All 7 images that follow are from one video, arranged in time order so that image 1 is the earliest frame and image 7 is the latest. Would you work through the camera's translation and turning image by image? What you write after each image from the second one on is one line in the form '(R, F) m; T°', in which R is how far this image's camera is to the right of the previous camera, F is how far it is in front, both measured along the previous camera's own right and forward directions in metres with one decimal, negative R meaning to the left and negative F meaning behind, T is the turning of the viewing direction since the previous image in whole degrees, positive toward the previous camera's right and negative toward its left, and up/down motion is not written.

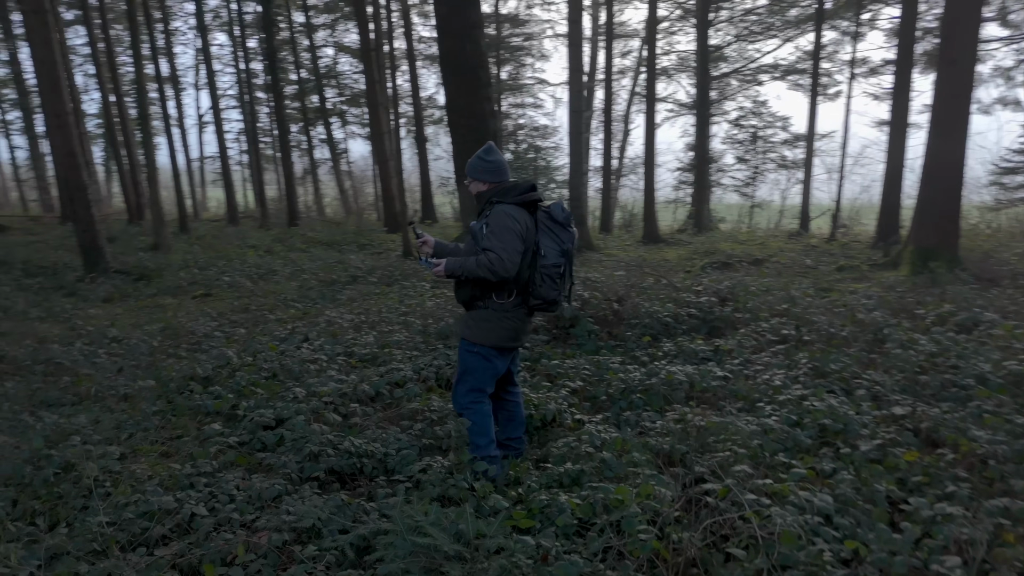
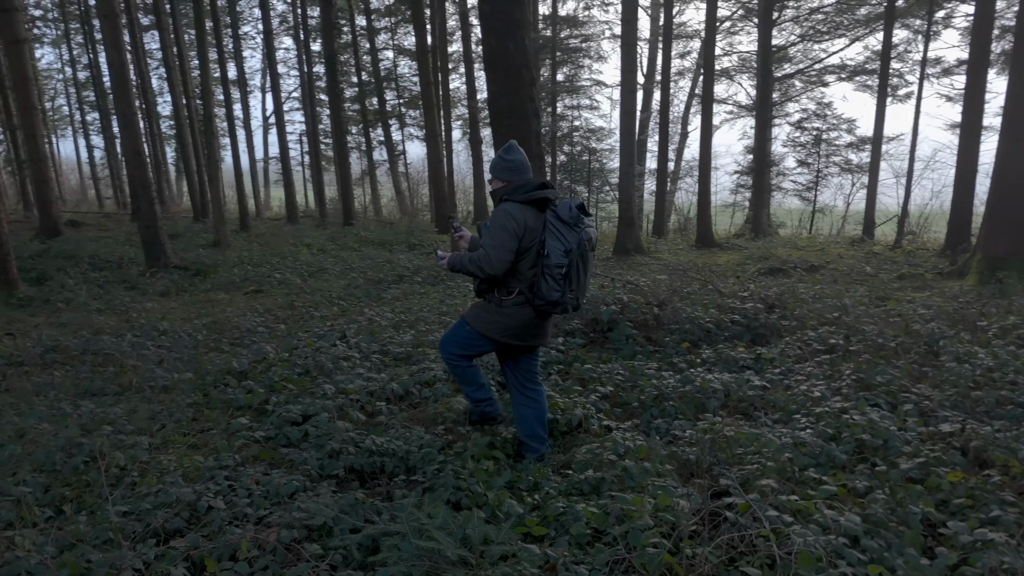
(+0.2, +0.1) m; -4°
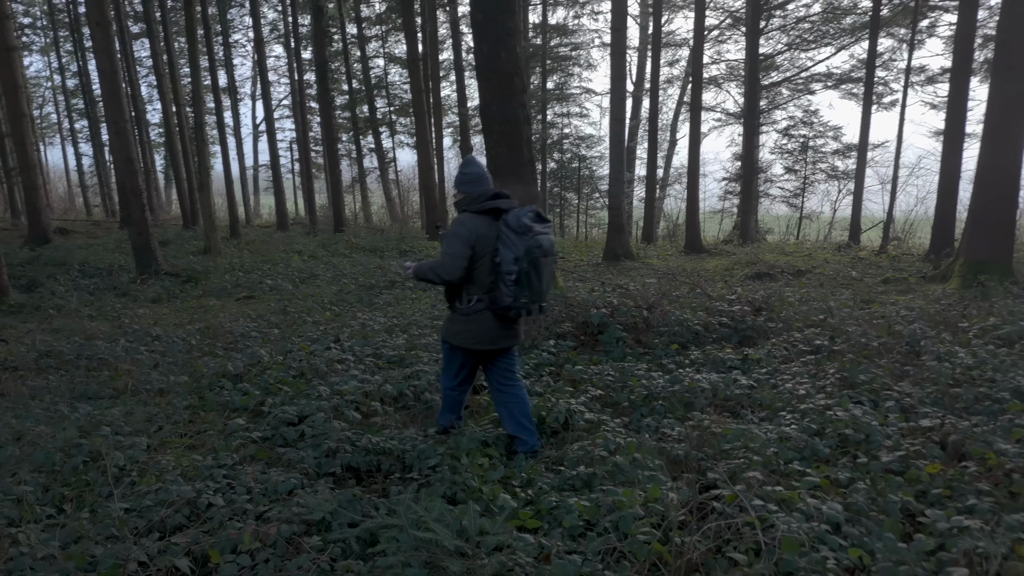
(0.0, -0.1) m; +1°
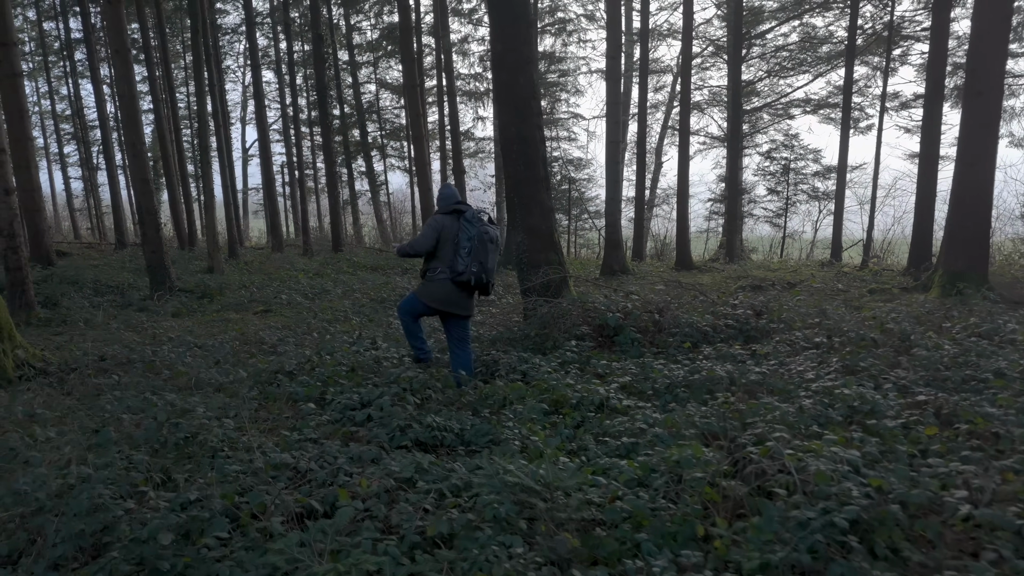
(-0.4, -0.5) m; +1°
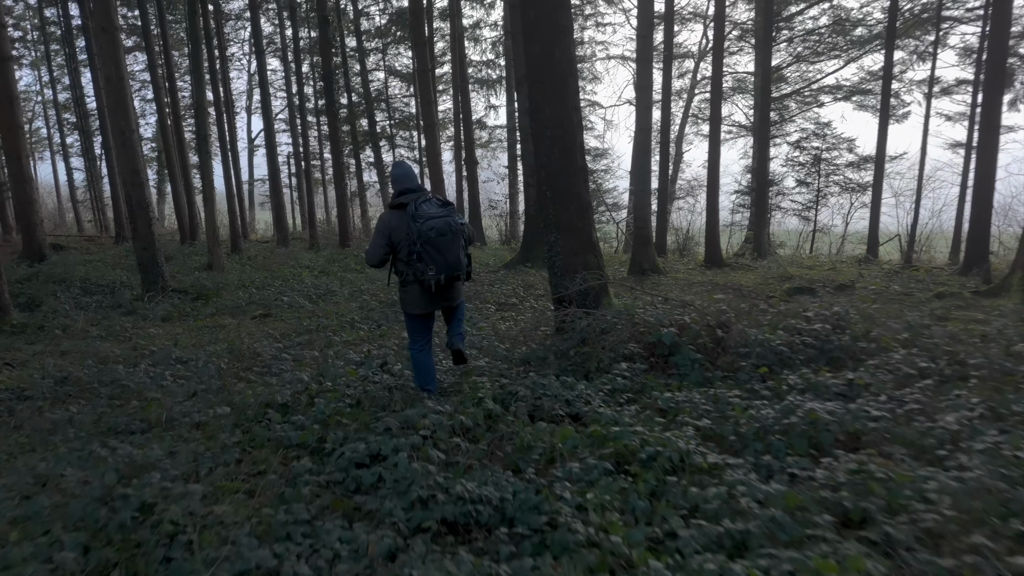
(-0.2, +1.1) m; -1°
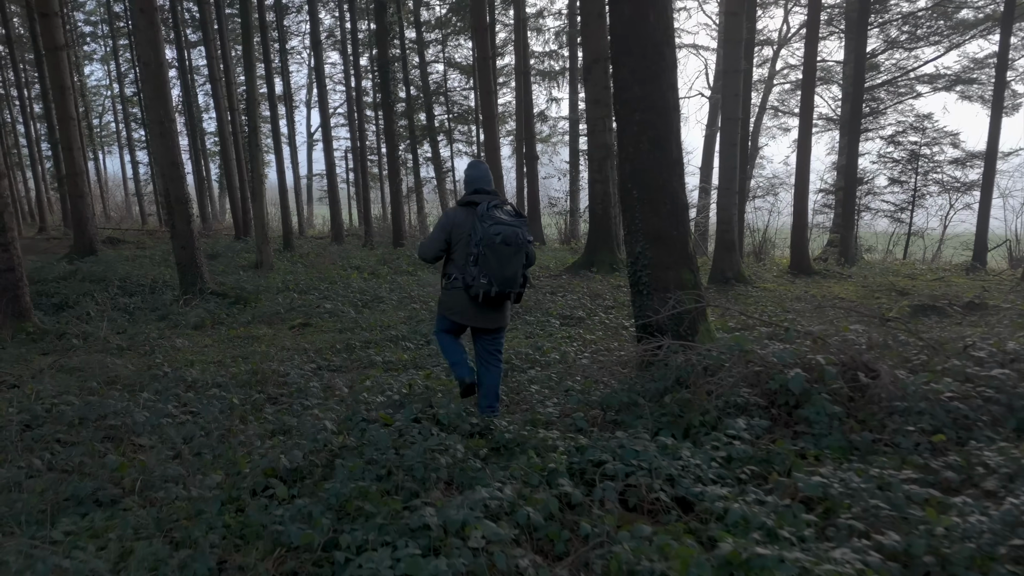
(-0.2, +1.3) m; -4°
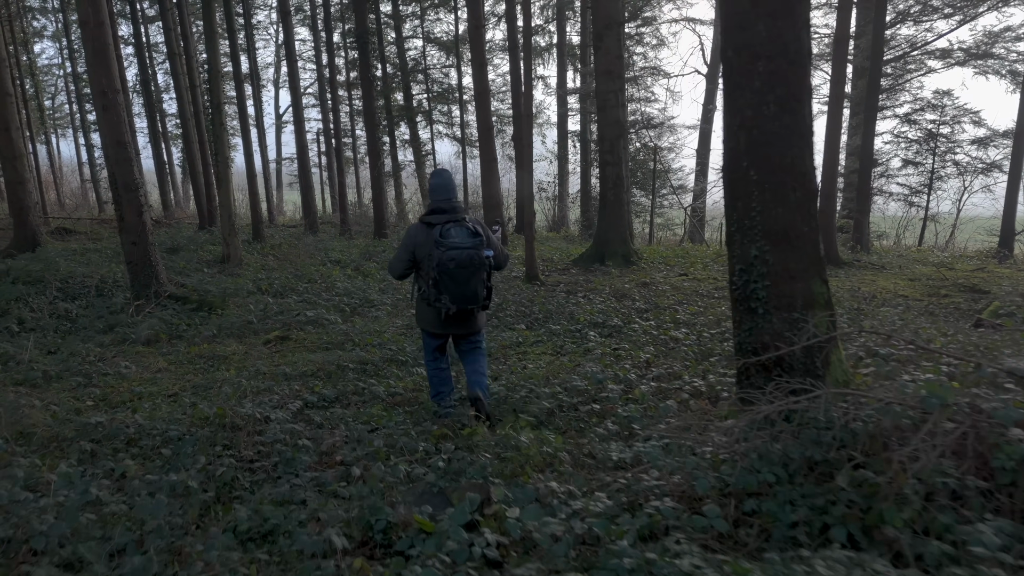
(-0.5, +1.6) m; +2°
